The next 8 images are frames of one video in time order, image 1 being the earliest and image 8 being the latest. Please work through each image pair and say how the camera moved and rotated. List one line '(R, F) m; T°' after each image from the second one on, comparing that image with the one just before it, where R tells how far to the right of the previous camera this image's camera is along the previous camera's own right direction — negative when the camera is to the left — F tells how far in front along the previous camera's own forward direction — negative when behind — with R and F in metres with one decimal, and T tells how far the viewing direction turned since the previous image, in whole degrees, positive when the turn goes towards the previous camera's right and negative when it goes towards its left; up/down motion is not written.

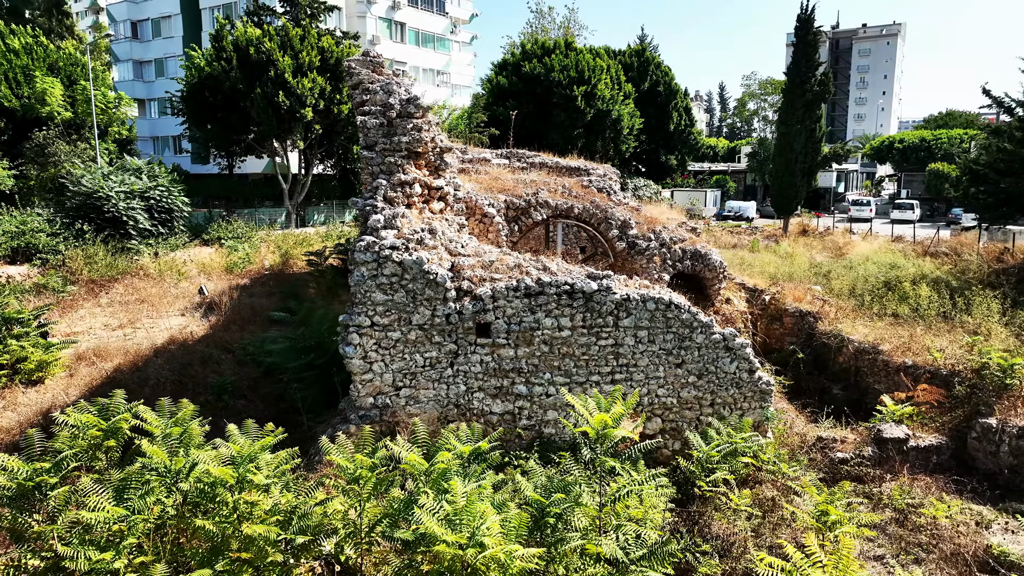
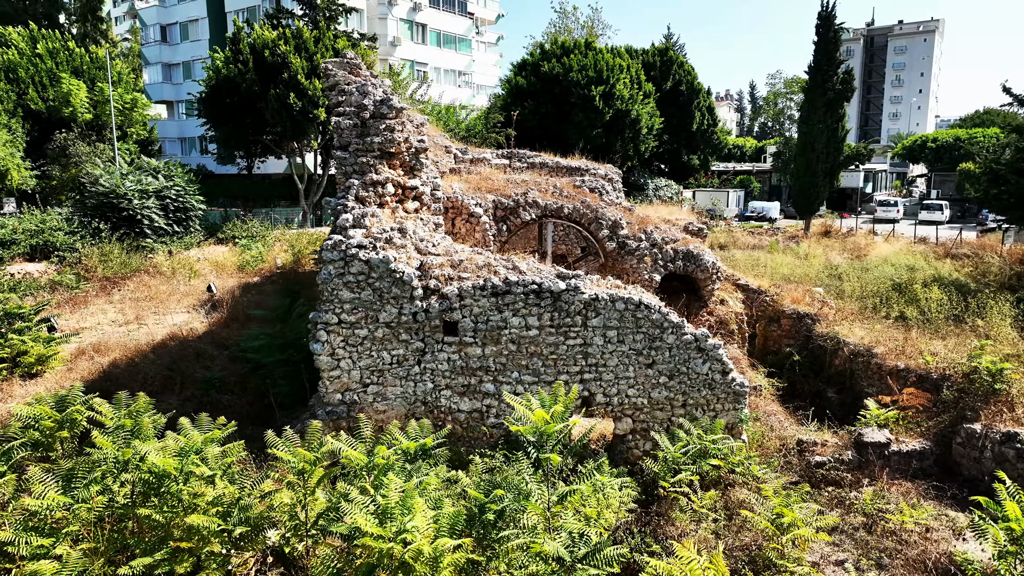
(+0.6, 0.0) m; -2°
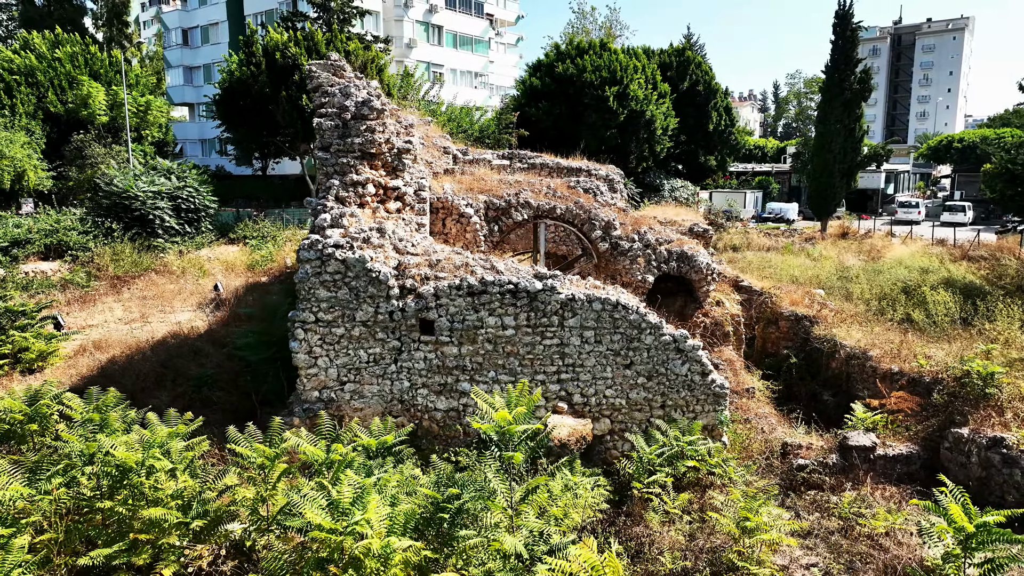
(+0.4, 0.0) m; -2°
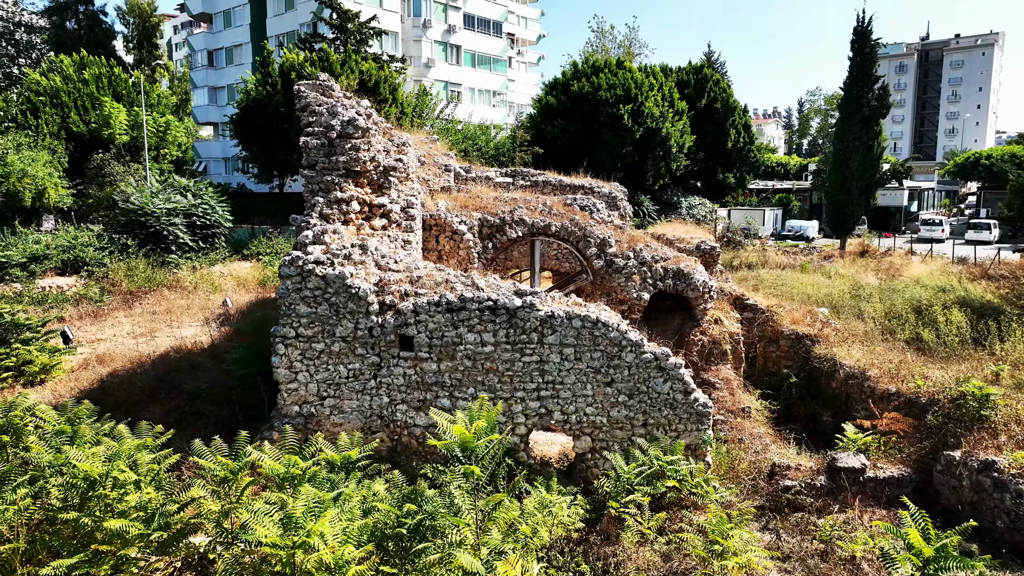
(+0.4, 0.0) m; -2°
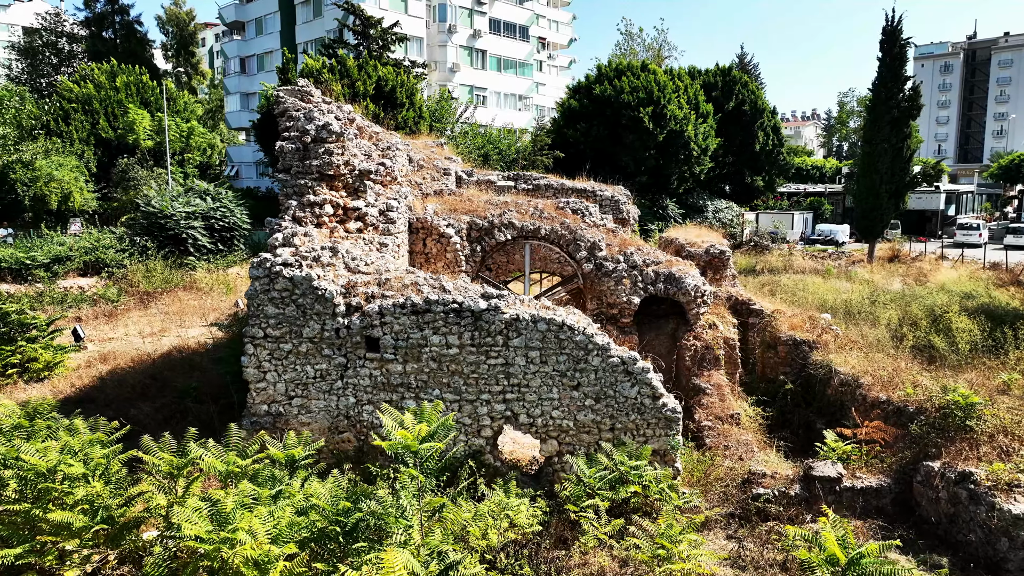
(+0.6, 0.0) m; -3°
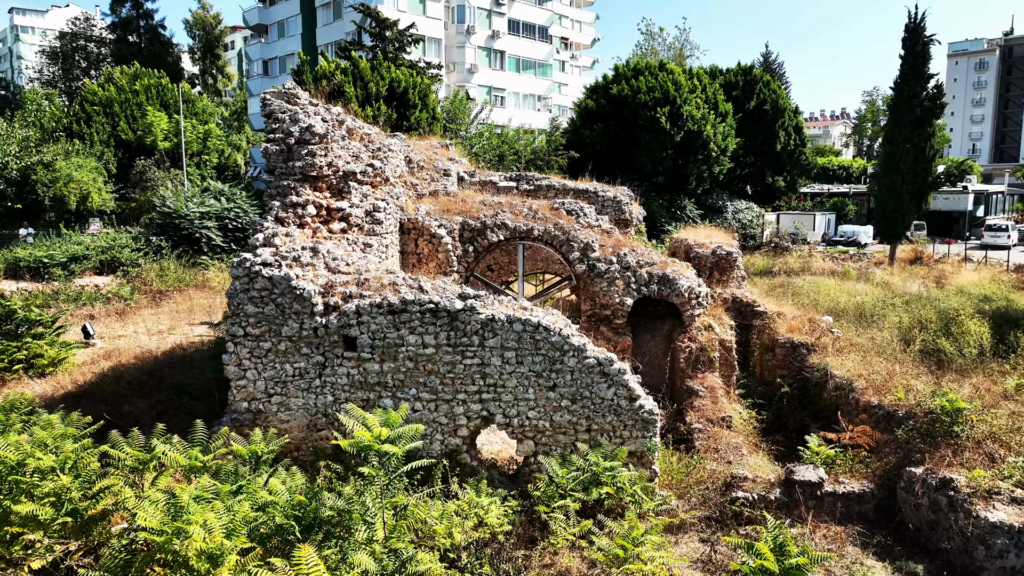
(+0.5, 0.0) m; -2°
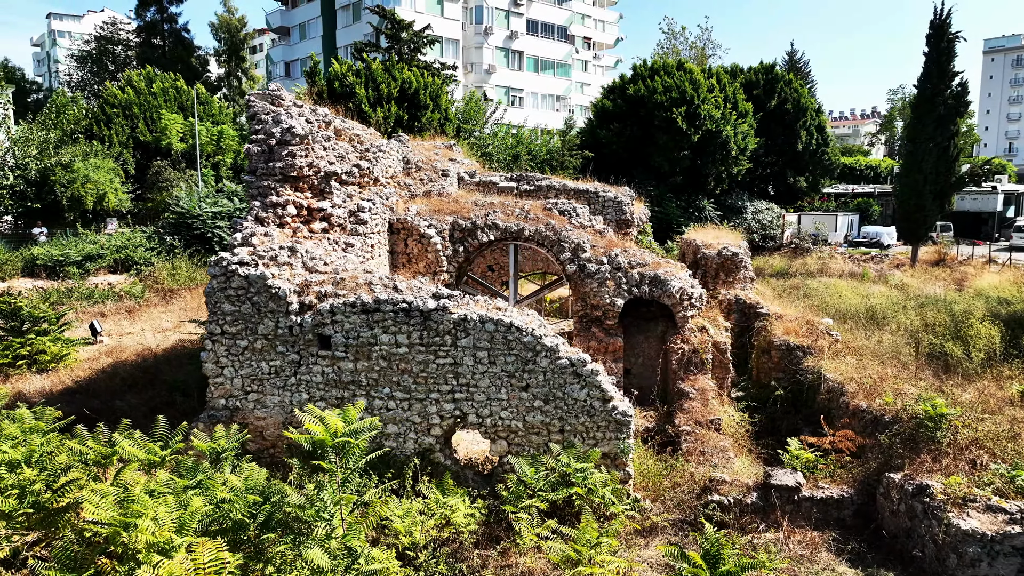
(+0.5, 0.0) m; -2°
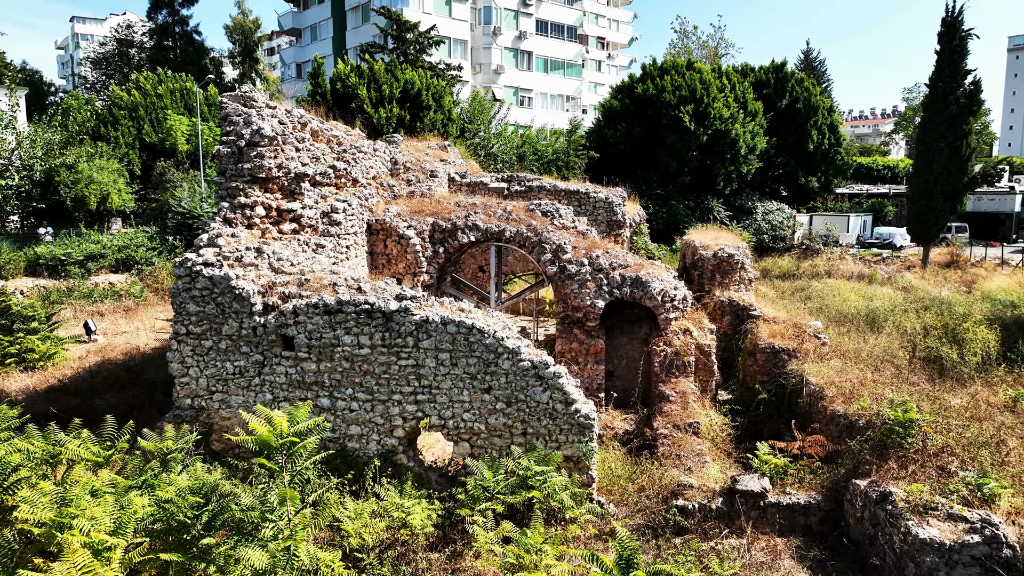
(+0.5, 0.0) m; -1°
